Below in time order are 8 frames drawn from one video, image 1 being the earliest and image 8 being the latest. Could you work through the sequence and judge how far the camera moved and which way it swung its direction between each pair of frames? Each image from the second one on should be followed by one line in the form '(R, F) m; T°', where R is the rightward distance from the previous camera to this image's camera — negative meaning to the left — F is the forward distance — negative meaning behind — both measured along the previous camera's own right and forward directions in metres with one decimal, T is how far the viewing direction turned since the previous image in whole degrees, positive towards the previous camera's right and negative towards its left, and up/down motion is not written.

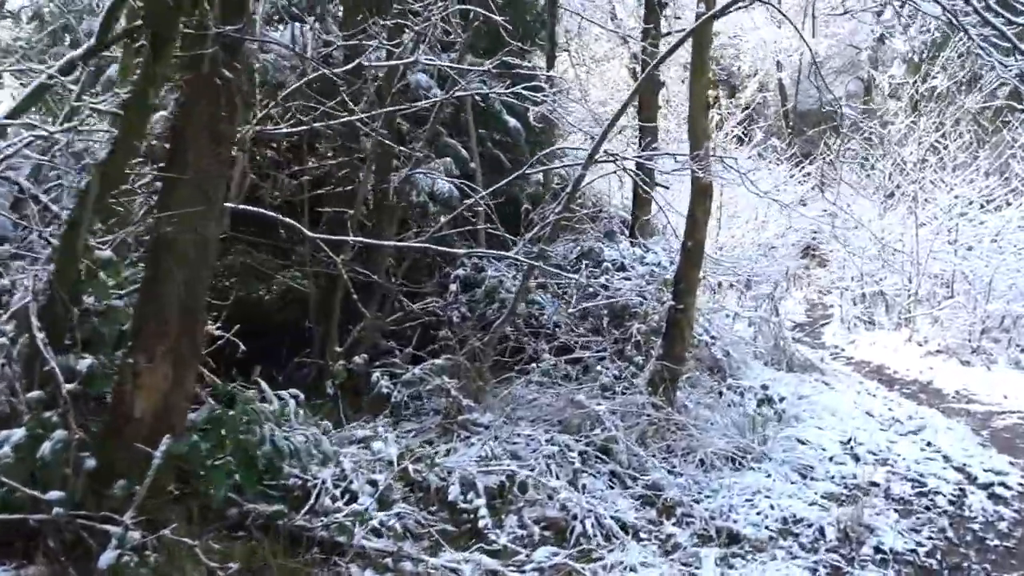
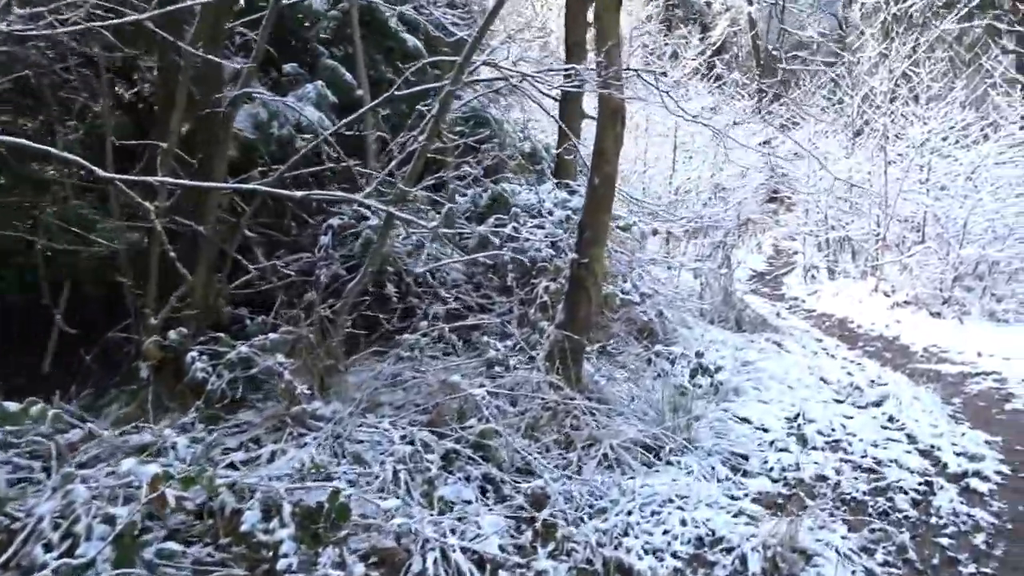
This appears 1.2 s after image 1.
(+0.9, +1.5) m; +2°
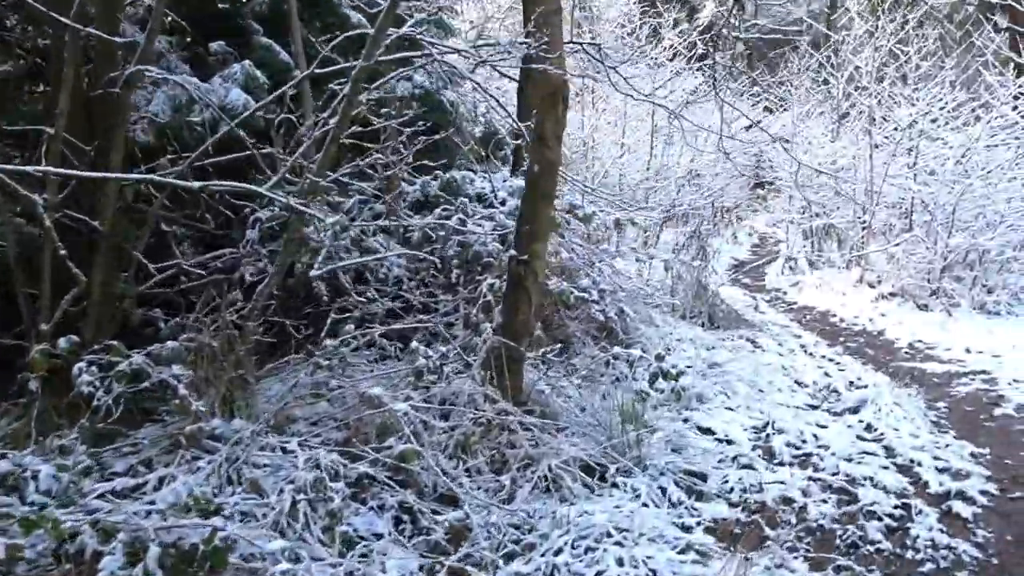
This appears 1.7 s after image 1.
(+0.4, +0.6) m; 0°
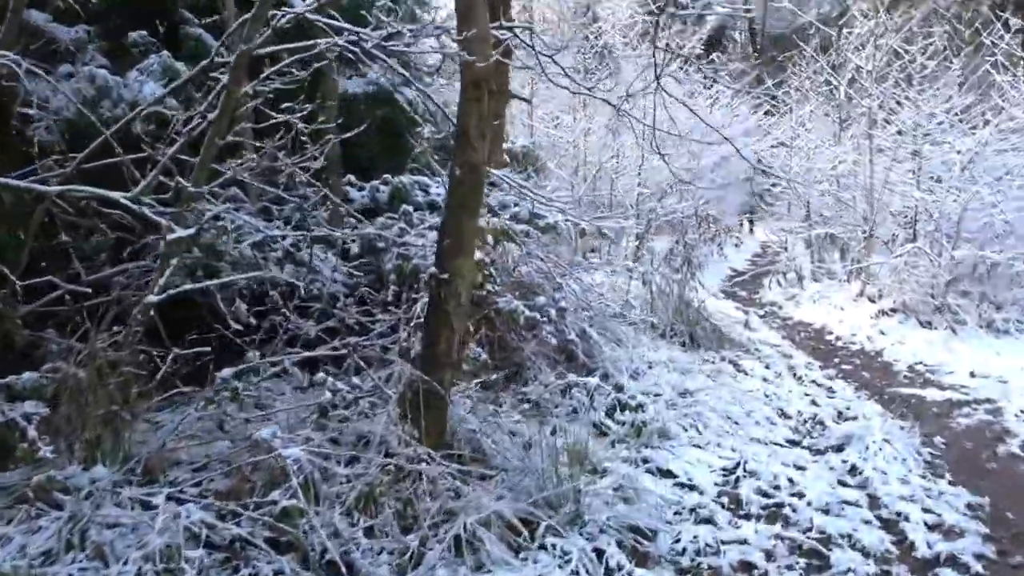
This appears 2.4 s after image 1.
(+0.5, +0.7) m; -1°
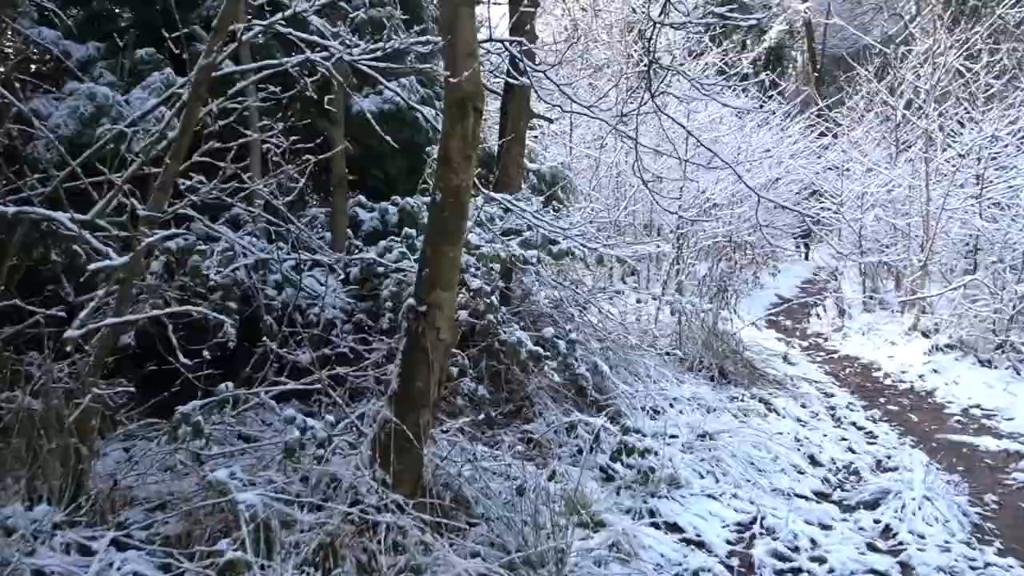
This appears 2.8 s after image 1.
(+0.4, +0.4) m; -4°
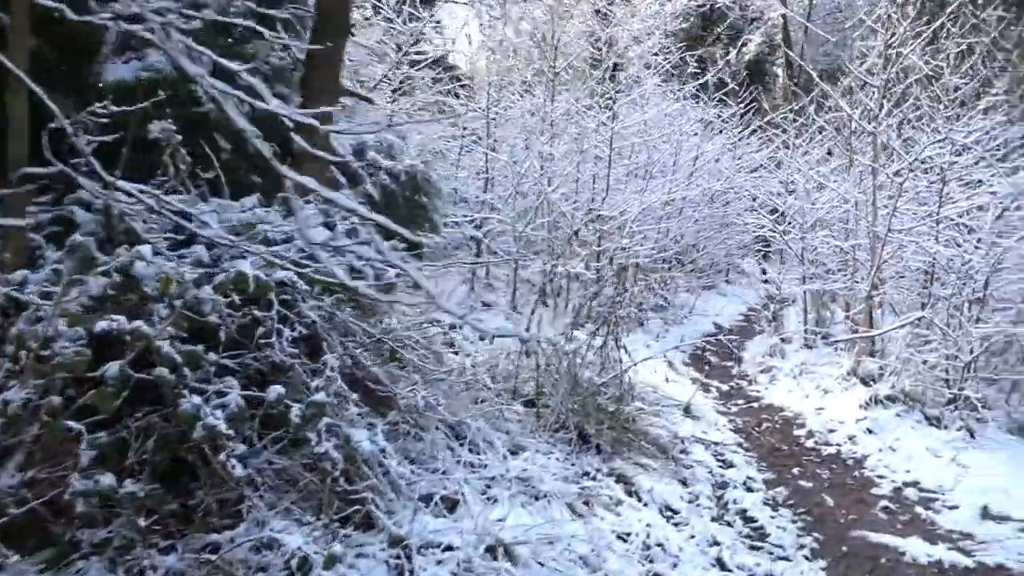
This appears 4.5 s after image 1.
(+1.5, +1.9) m; +1°
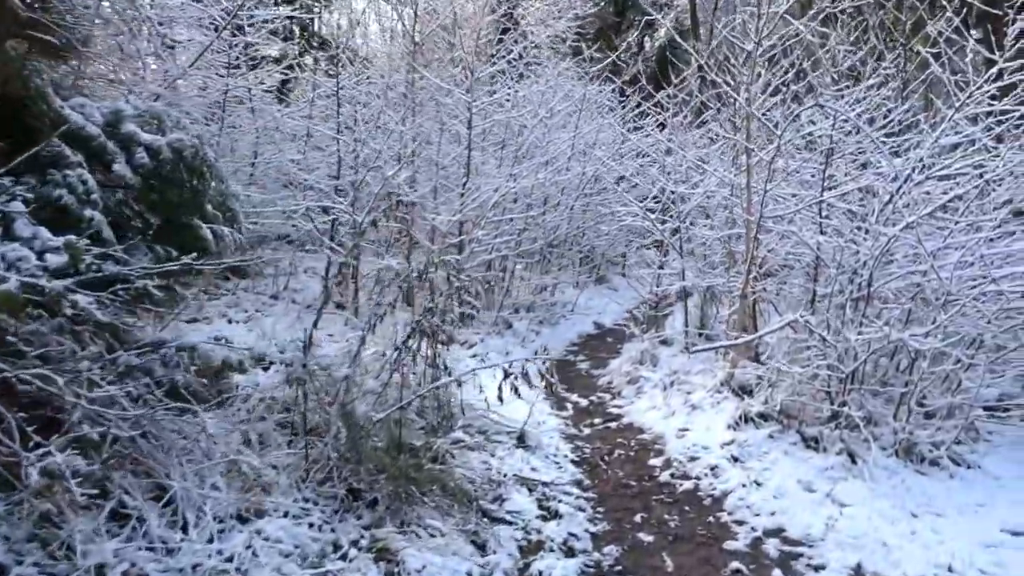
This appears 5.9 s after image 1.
(+1.1, +1.4) m; +5°
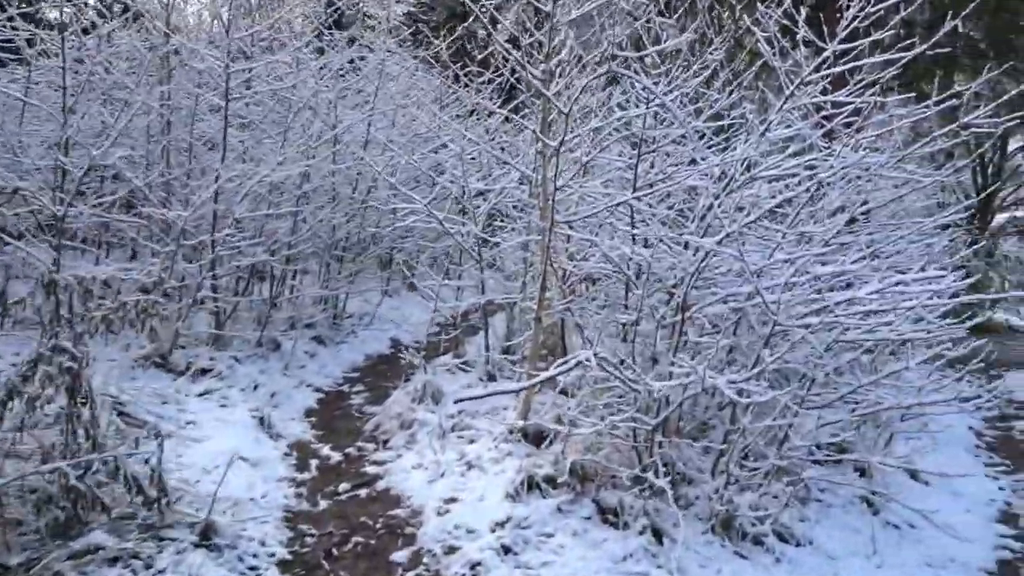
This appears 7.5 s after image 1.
(+0.9, +1.7) m; +10°
